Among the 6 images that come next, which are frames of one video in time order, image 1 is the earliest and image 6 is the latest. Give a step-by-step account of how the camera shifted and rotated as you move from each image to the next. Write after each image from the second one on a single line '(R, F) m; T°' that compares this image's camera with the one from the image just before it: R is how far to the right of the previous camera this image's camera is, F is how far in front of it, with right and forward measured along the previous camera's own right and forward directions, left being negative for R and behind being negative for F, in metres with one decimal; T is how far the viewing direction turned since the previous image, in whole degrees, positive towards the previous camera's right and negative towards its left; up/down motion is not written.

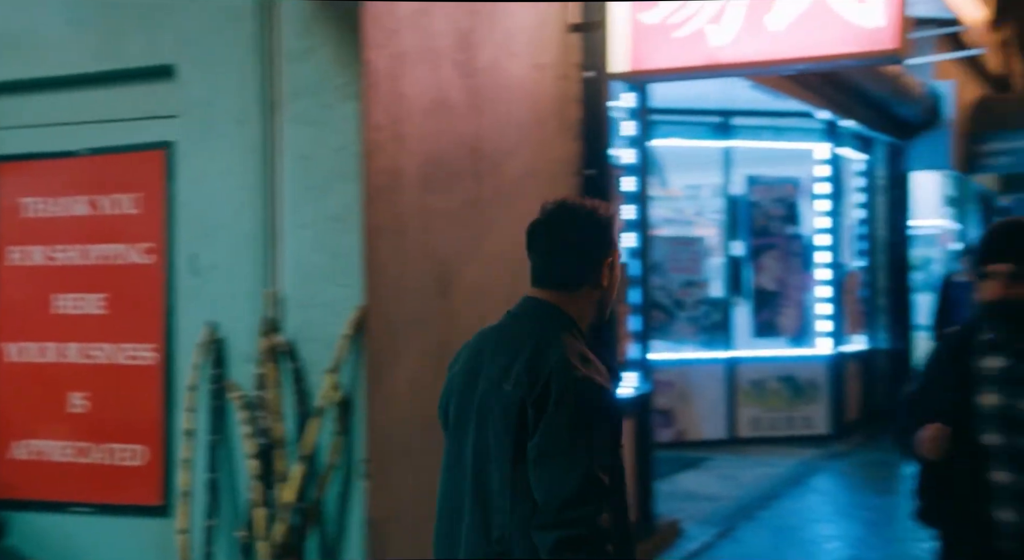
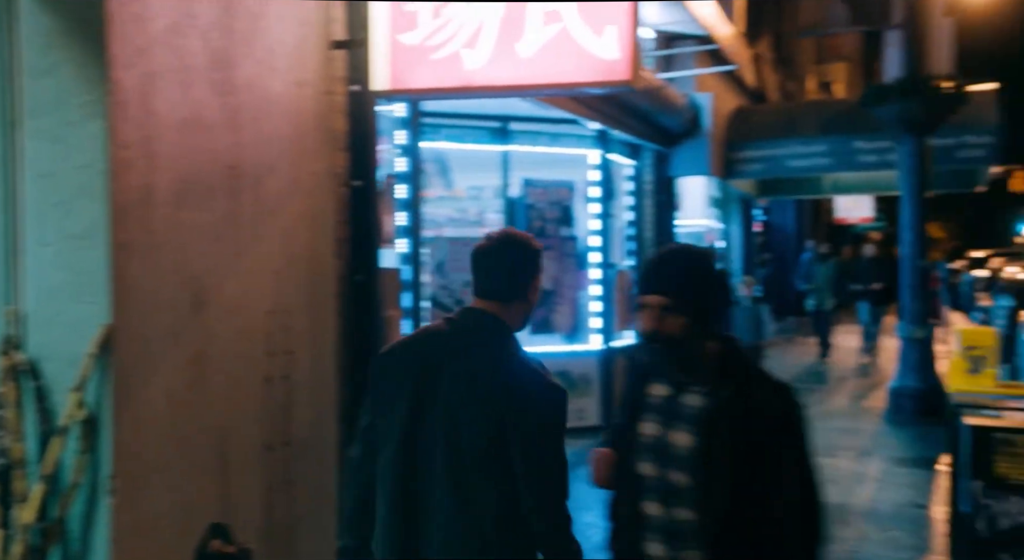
(+0.1, -0.2) m; +11°
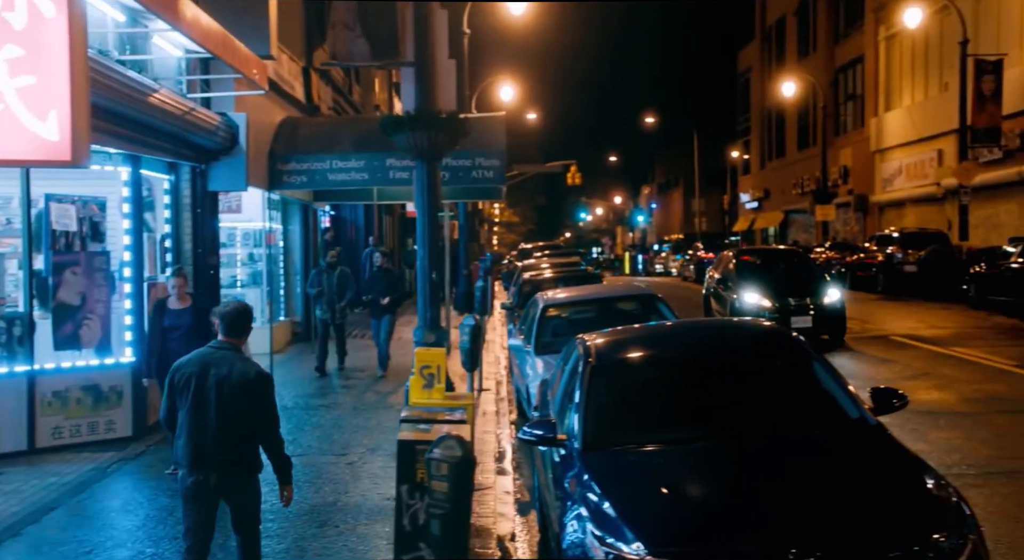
(+0.4, -0.8) m; +22°
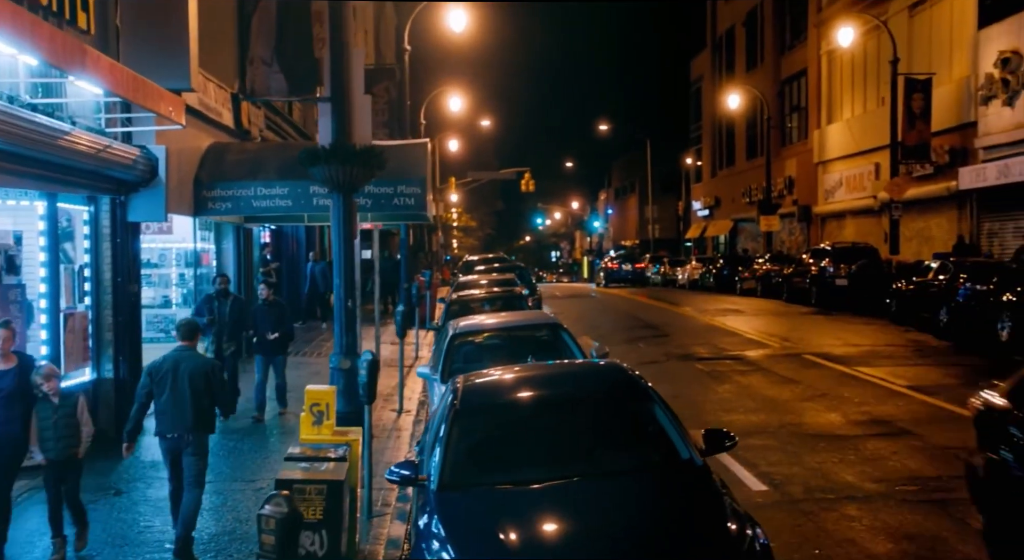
(+0.5, -0.5) m; +2°
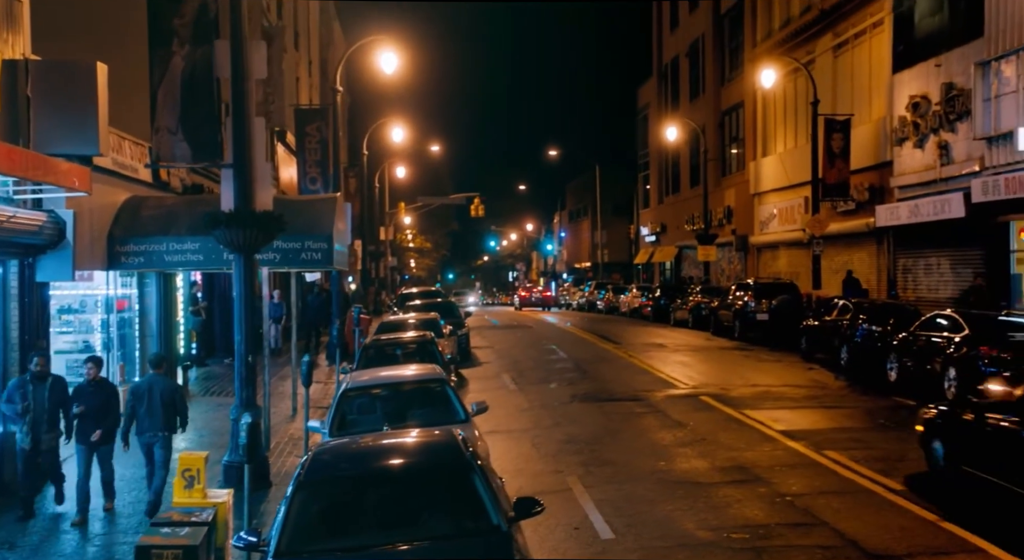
(+0.8, -0.9) m; +3°
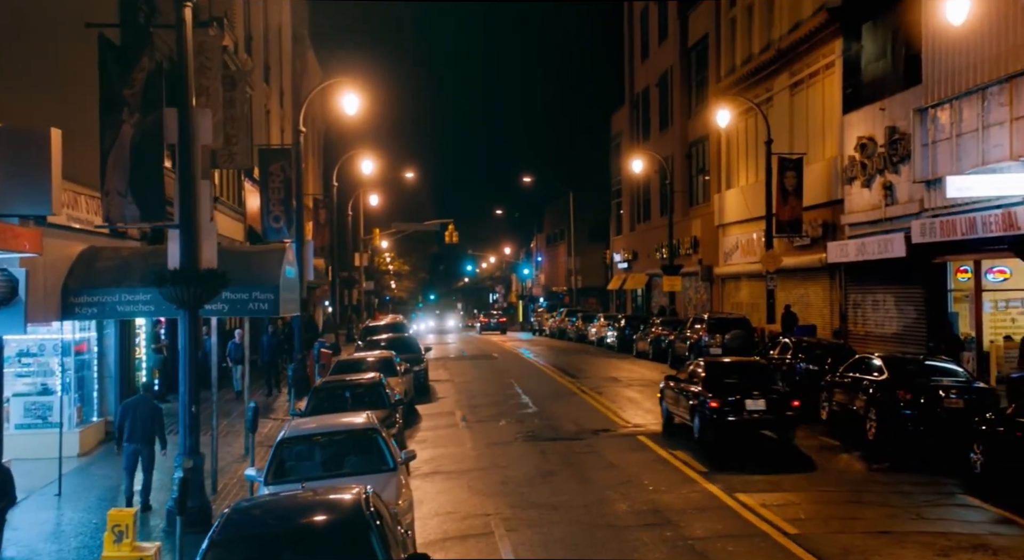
(+0.6, -0.8) m; +1°
